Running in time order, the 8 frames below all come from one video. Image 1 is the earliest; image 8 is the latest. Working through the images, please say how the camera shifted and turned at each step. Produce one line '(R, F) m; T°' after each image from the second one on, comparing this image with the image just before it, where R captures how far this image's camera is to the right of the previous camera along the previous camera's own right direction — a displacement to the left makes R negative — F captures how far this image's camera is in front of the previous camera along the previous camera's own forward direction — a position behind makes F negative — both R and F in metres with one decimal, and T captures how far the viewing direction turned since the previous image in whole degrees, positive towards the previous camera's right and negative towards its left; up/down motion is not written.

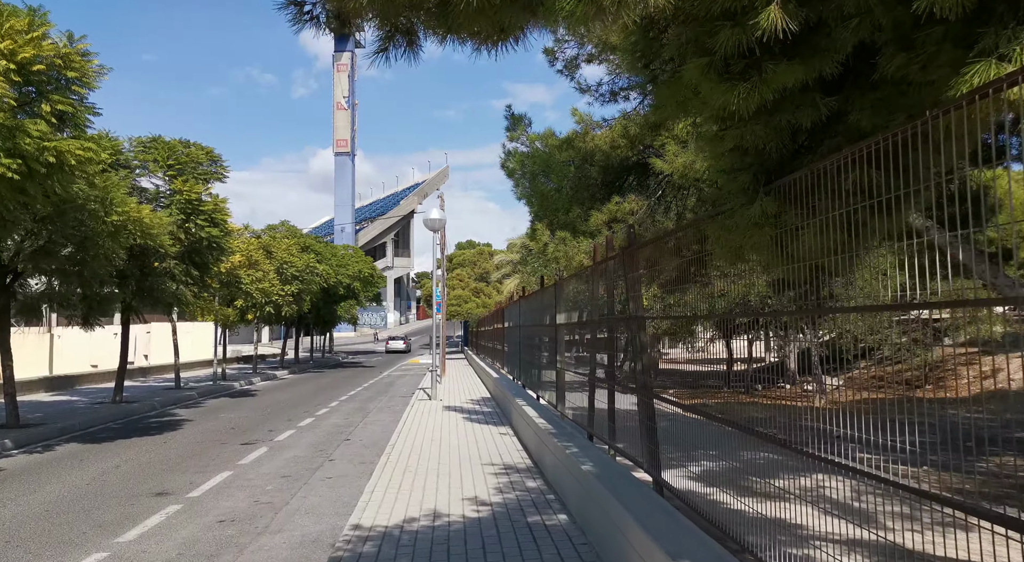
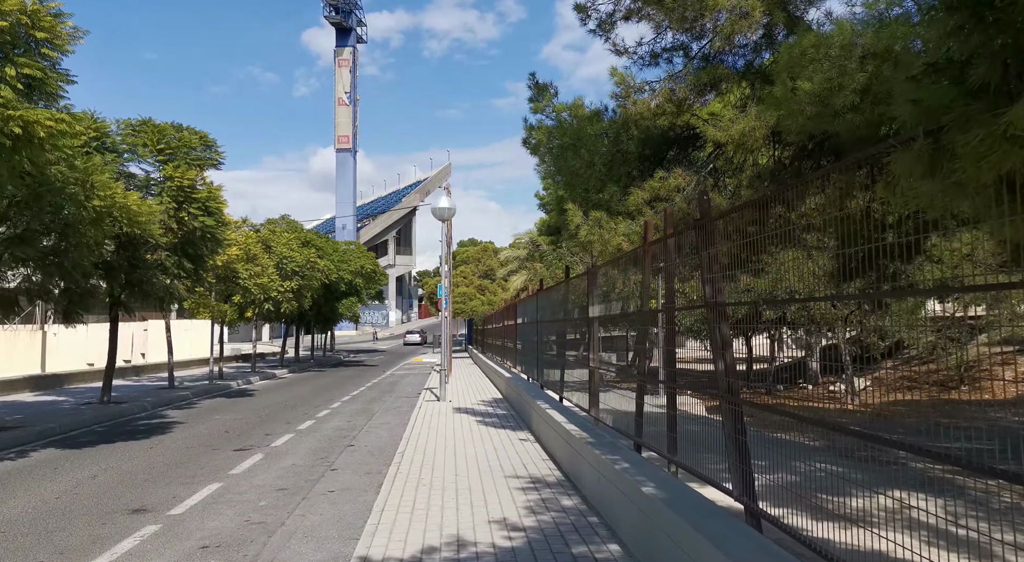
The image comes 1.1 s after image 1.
(-0.3, +1.1) m; 0°
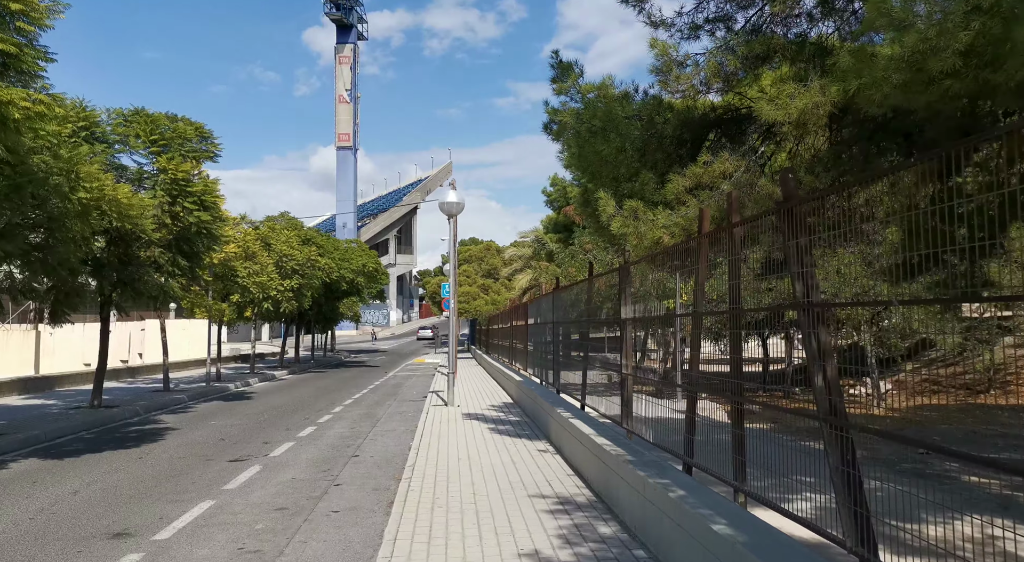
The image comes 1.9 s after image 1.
(-0.3, +0.8) m; 0°
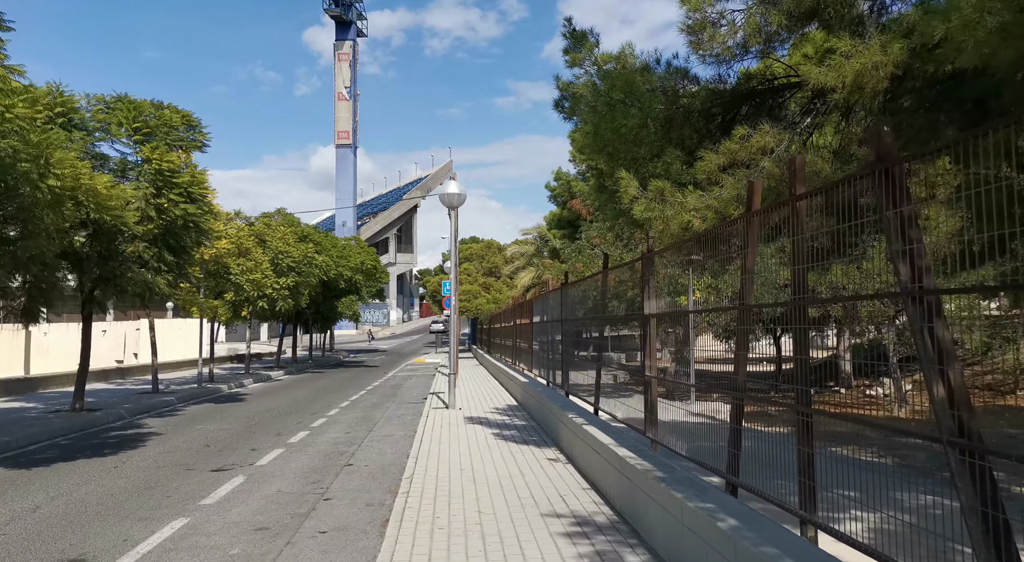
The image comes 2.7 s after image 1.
(-0.1, +0.8) m; 0°
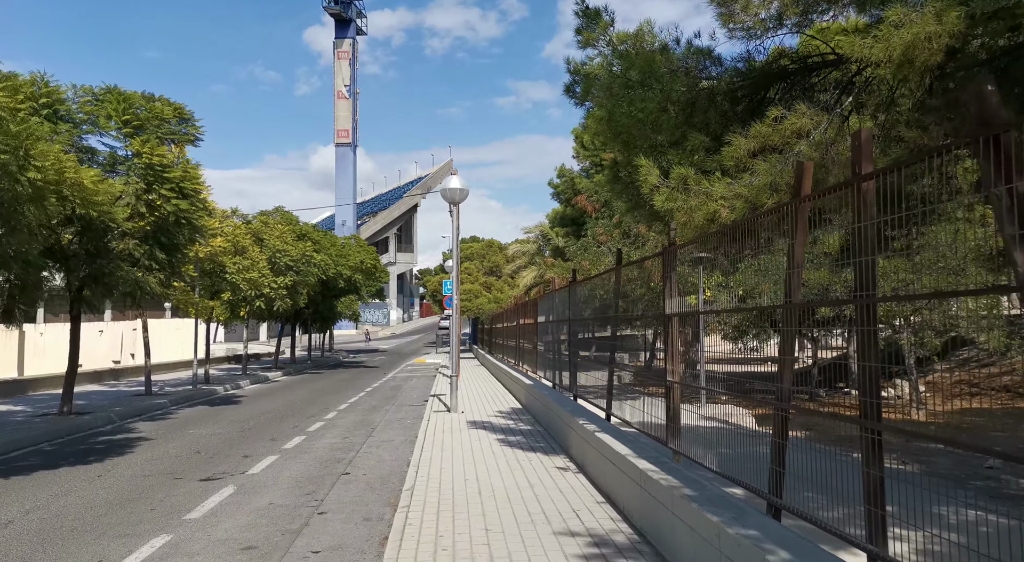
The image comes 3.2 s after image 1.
(-0.1, +0.5) m; 0°
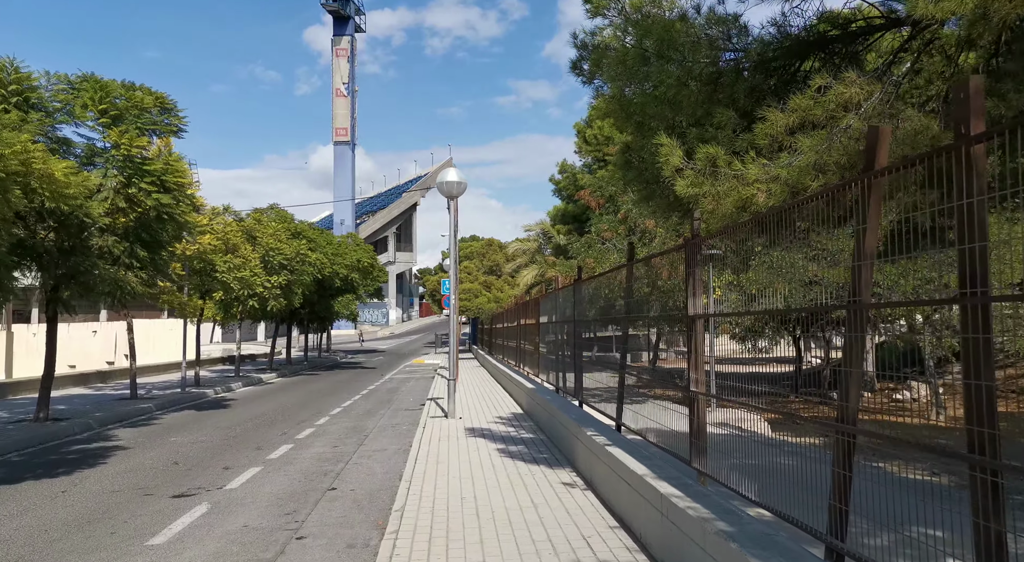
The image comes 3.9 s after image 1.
(0.0, +0.8) m; 0°
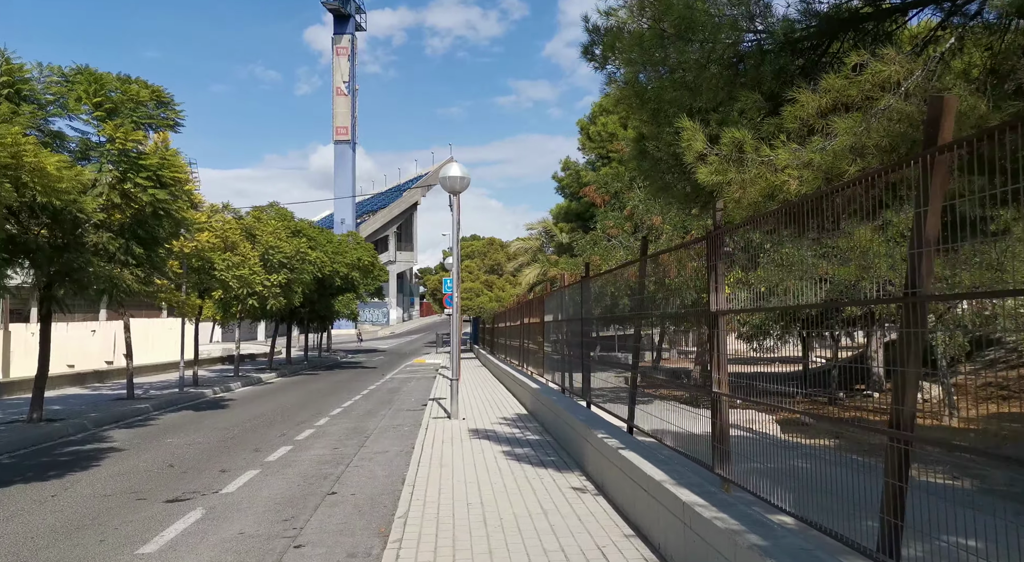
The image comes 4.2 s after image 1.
(-0.1, +0.3) m; 0°
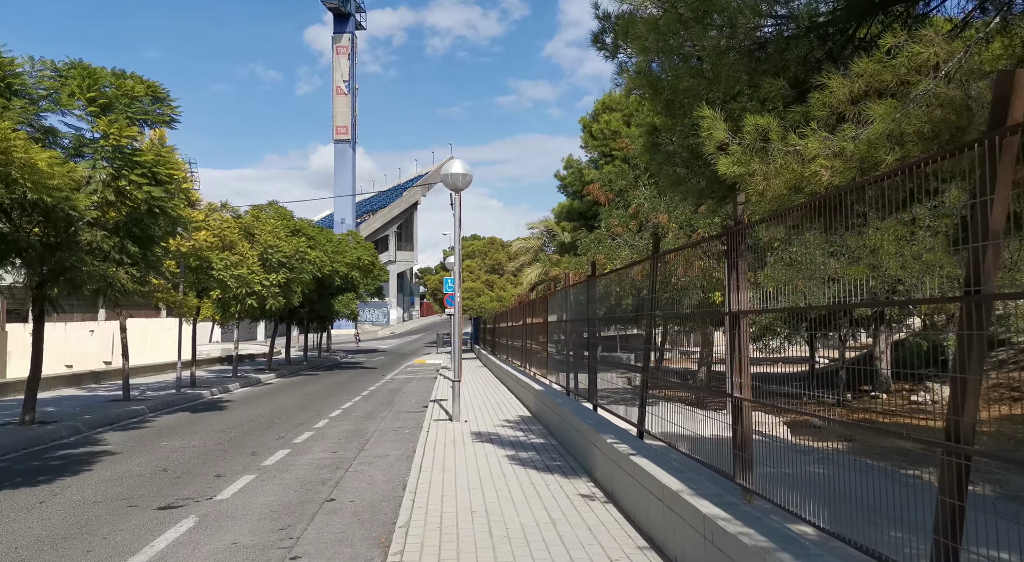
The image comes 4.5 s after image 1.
(-0.1, +0.3) m; 0°
